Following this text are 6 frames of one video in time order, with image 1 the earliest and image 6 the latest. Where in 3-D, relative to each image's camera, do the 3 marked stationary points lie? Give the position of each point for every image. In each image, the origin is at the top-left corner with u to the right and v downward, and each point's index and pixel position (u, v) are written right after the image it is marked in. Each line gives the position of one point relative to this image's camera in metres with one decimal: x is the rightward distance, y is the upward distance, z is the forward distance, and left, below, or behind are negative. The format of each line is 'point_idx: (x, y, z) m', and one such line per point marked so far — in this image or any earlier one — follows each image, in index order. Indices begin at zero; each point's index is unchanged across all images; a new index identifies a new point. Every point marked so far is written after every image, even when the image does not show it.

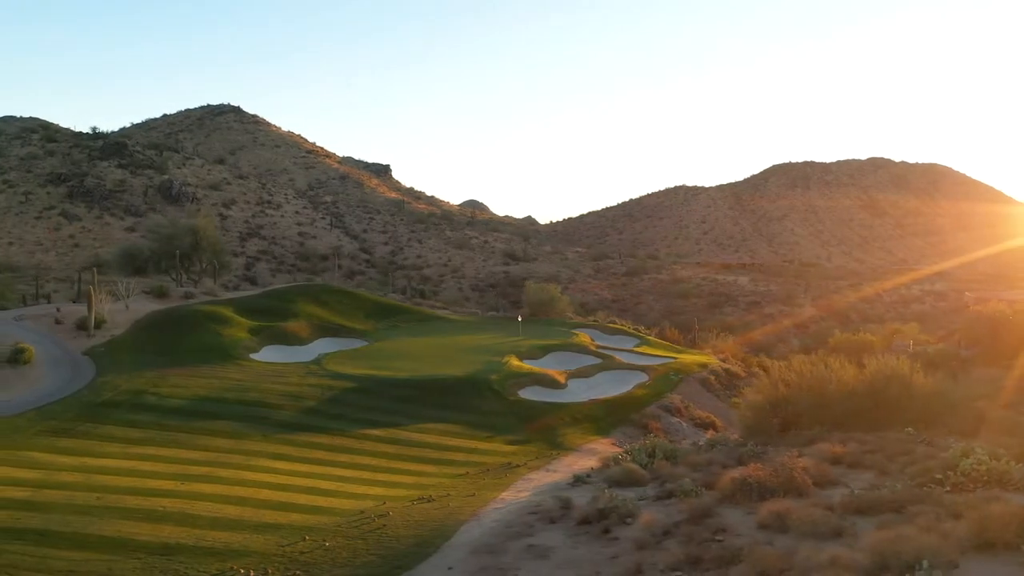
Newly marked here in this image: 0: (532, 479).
0: (+0.5, -4.1, +16.7) m
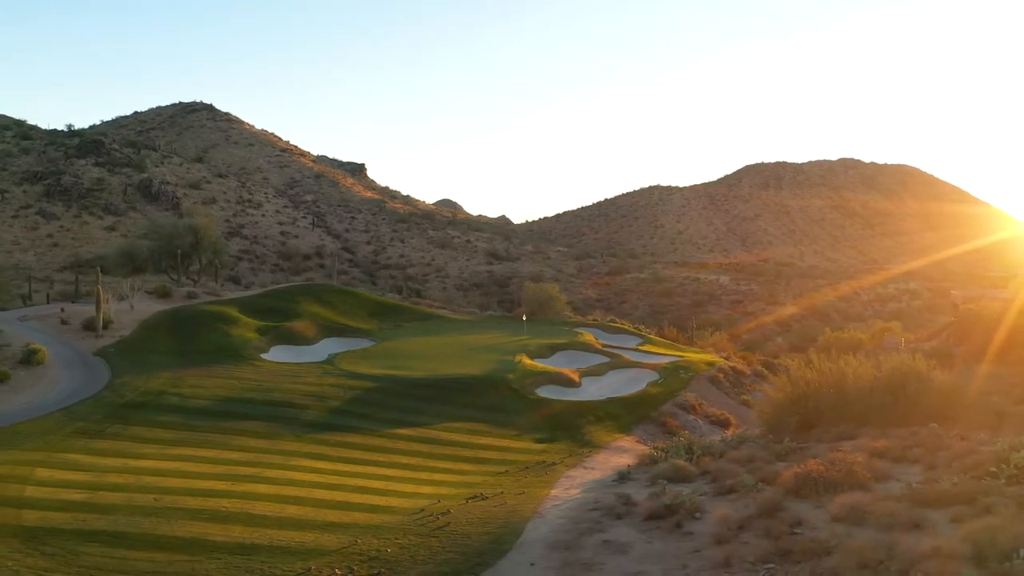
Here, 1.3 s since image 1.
0: (+1.4, -4.1, +16.8) m
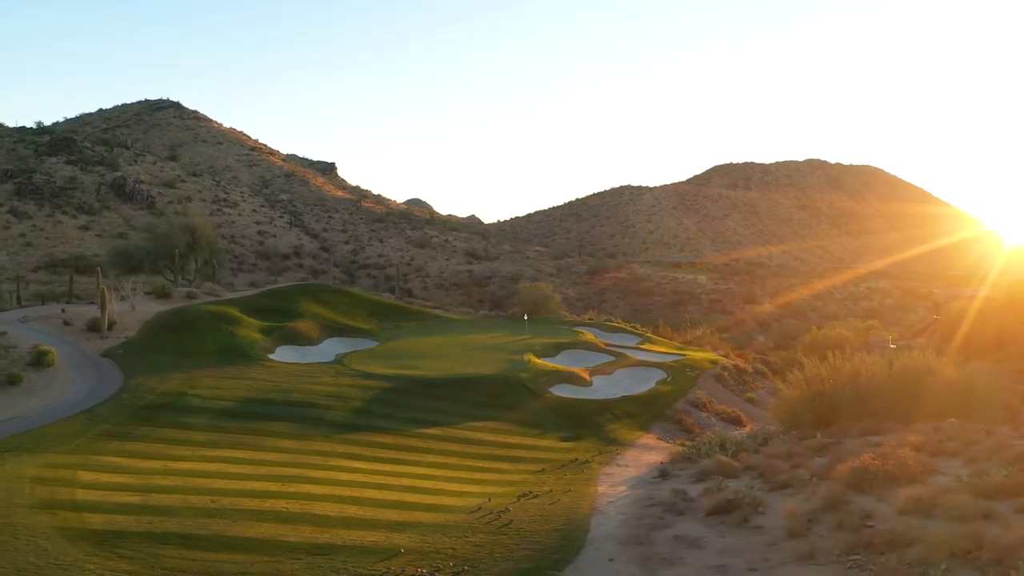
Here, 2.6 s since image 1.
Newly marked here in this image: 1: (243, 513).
0: (+2.2, -4.1, +17.0) m
1: (-4.3, -3.6, +12.3) m
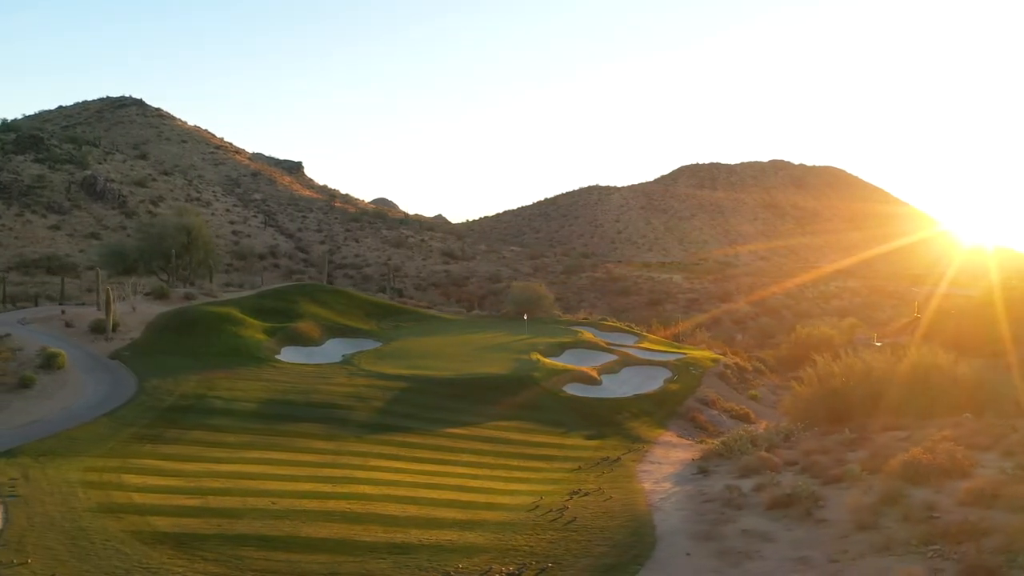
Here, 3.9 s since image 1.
0: (+3.1, -4.1, +17.2) m
1: (-3.2, -3.6, +12.3) m
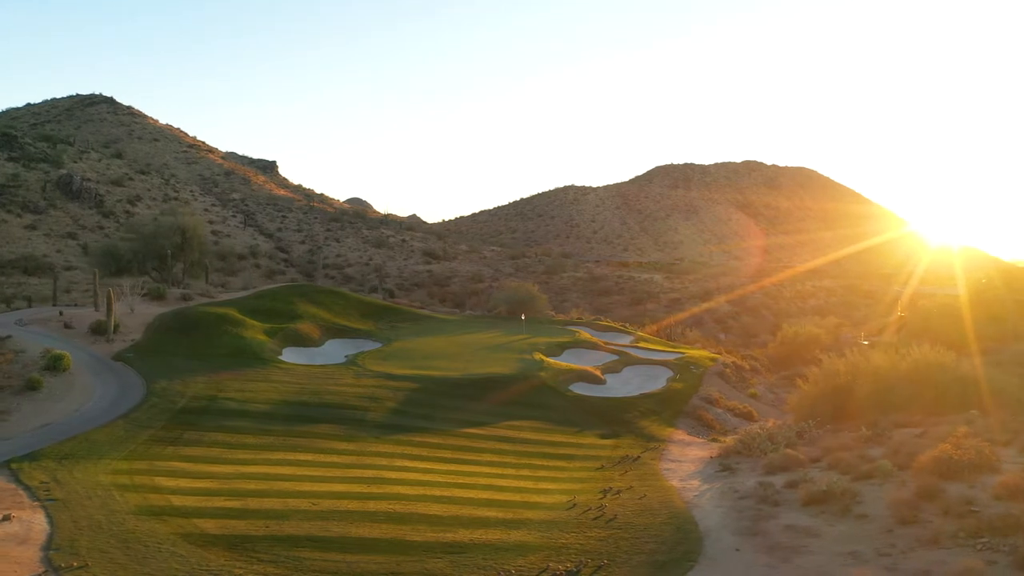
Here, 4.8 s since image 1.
0: (+3.6, -4.1, +17.4) m
1: (-2.5, -3.6, +12.3) m
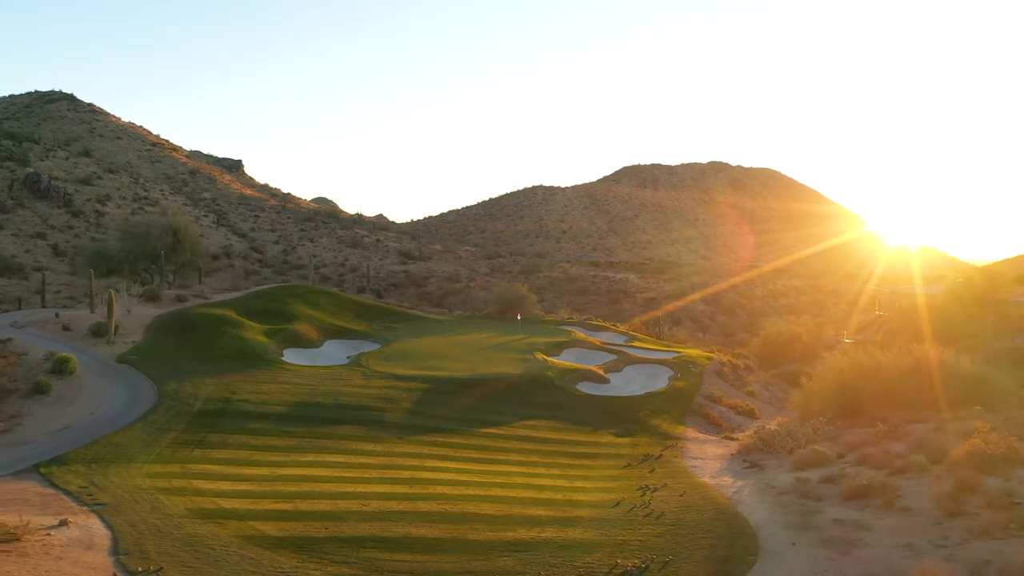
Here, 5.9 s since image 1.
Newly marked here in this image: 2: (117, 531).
0: (+4.3, -4.1, +17.7) m
1: (-1.7, -3.6, +12.4) m
2: (-5.6, -3.4, +10.9) m
